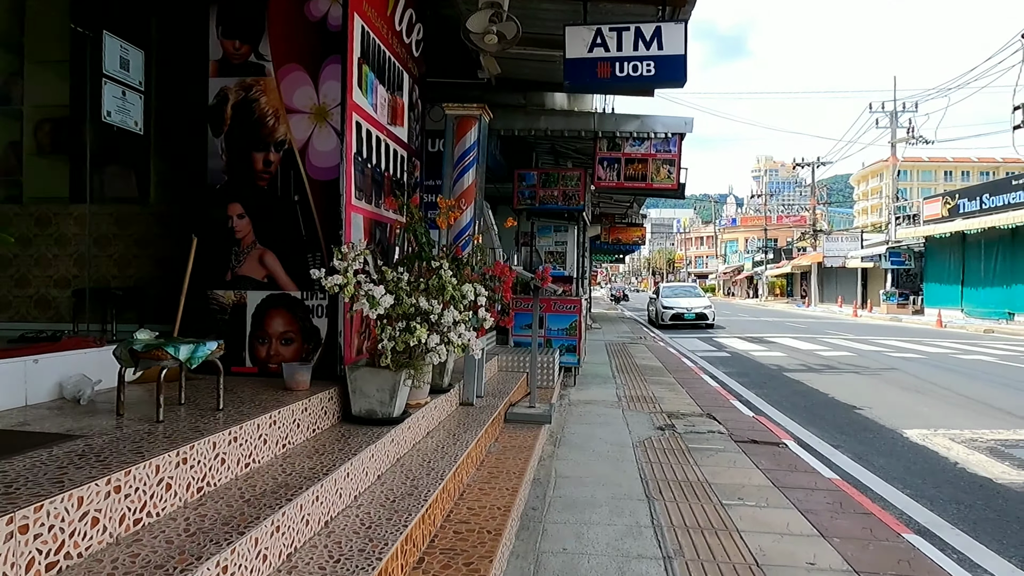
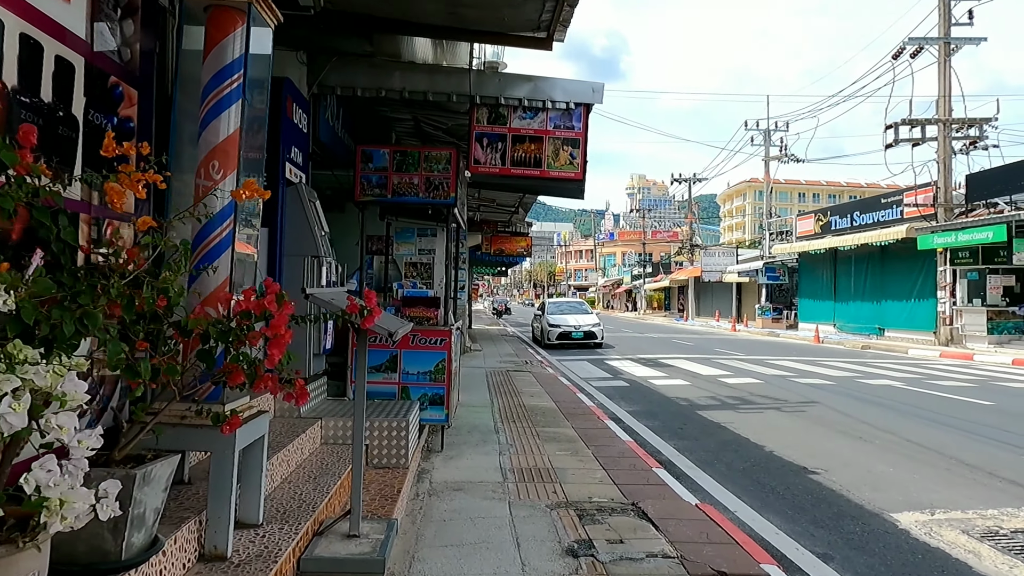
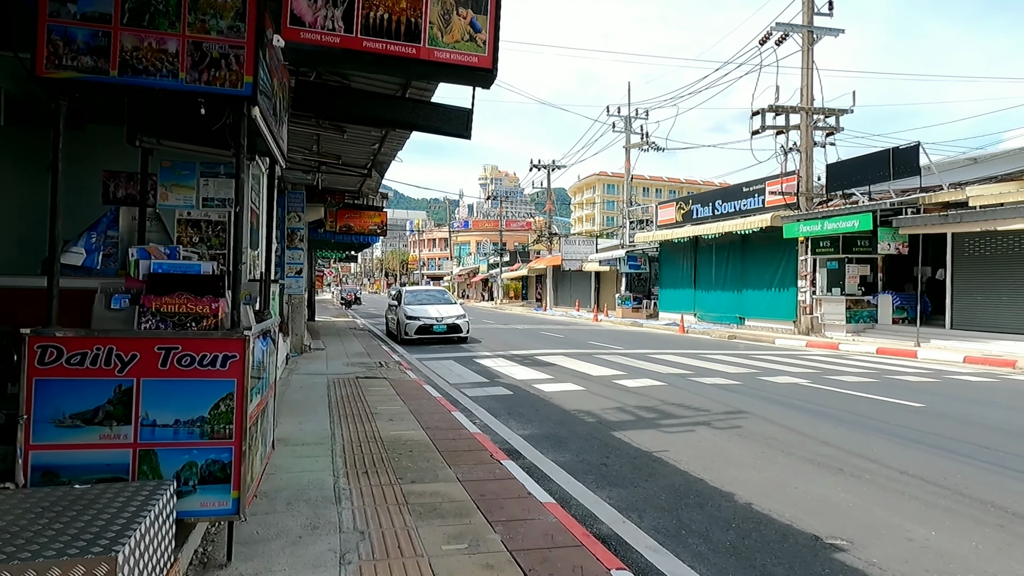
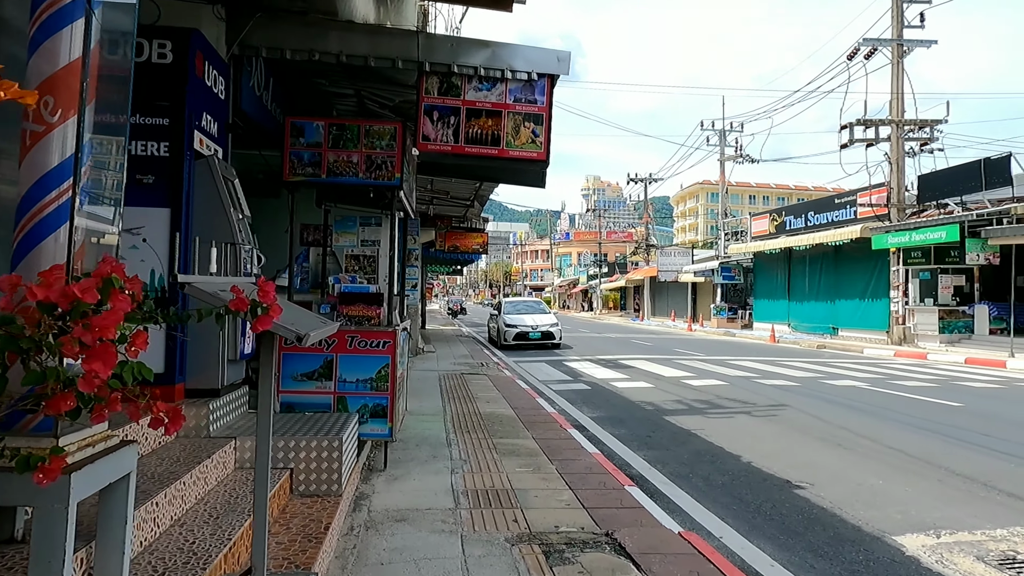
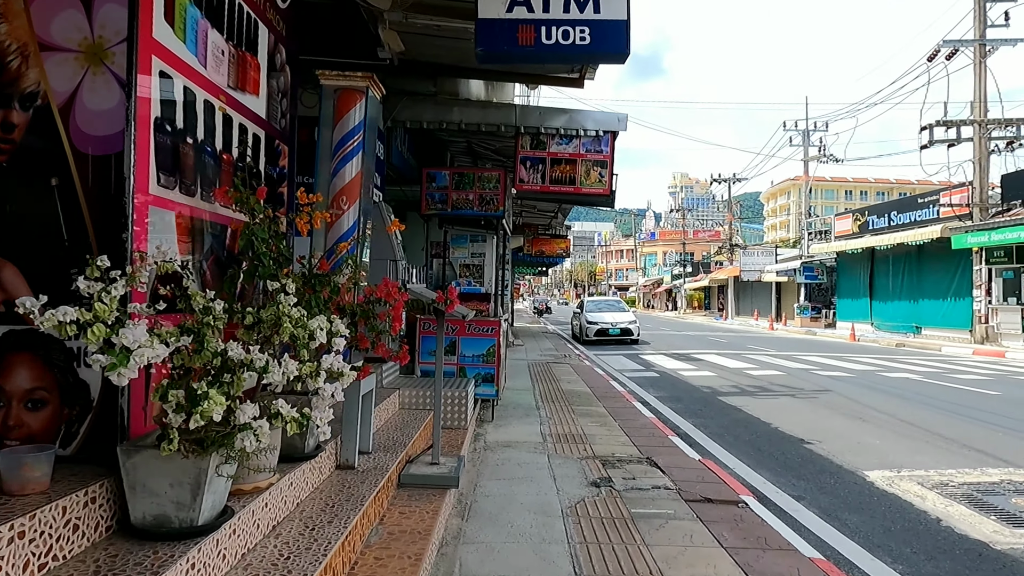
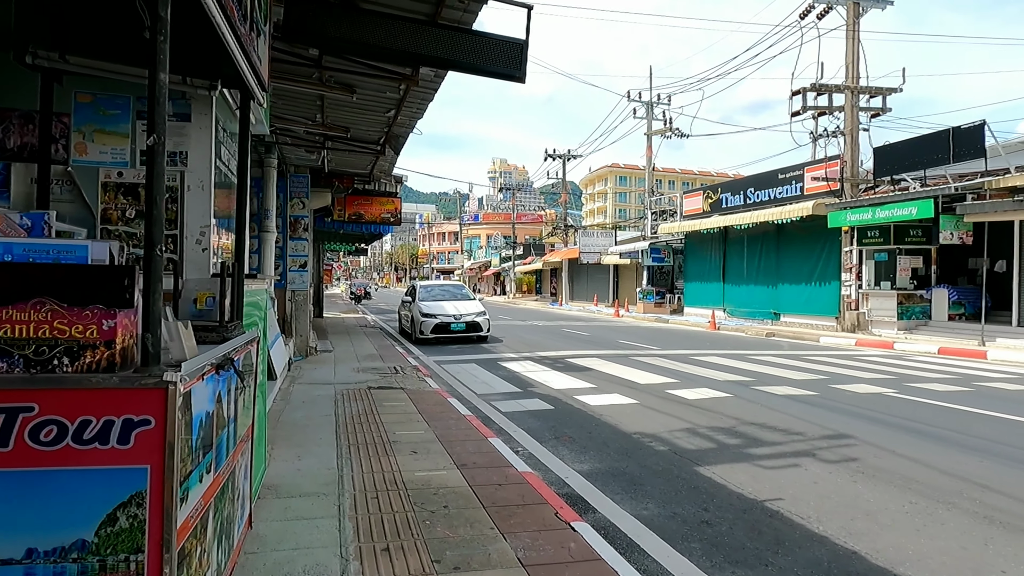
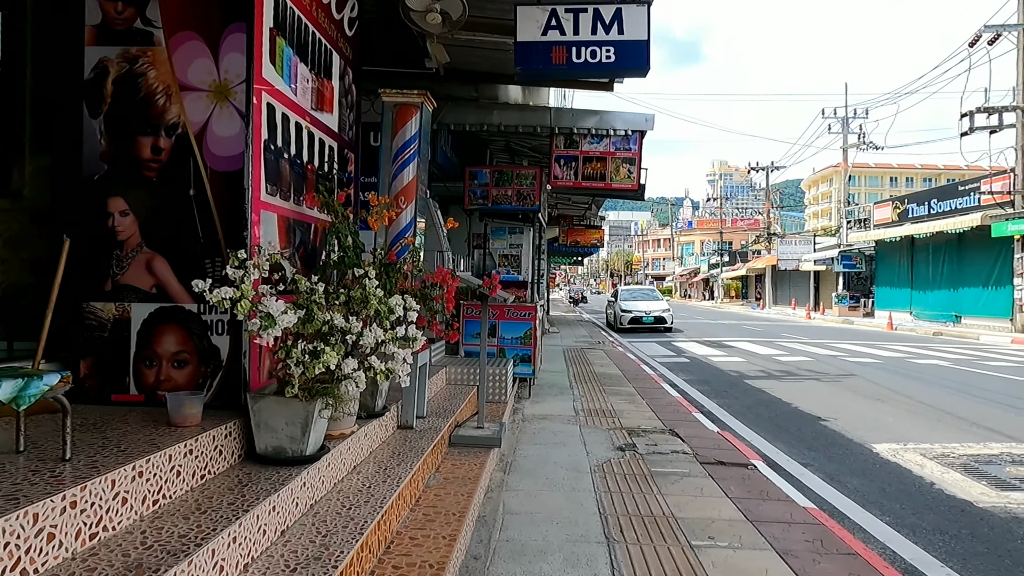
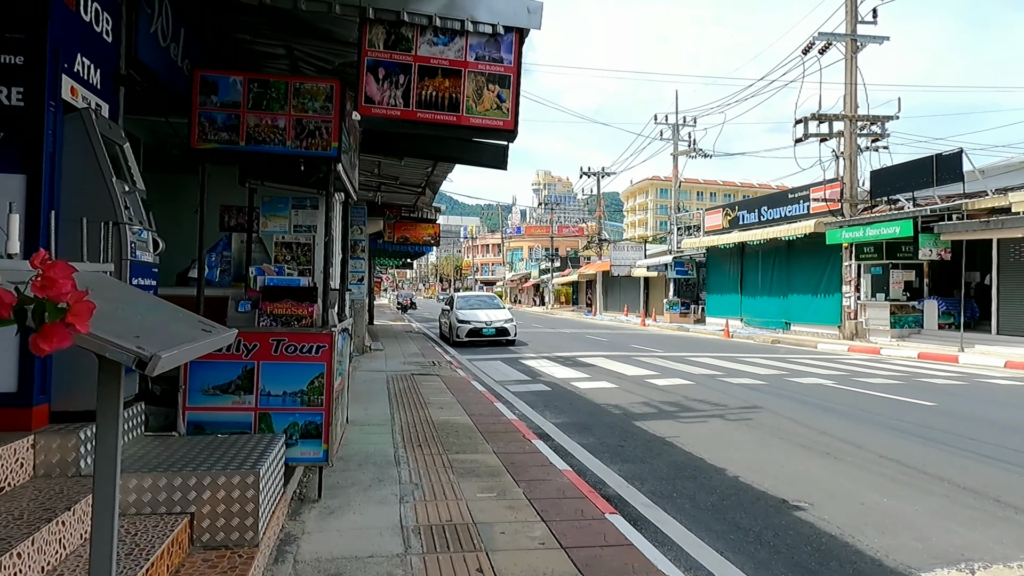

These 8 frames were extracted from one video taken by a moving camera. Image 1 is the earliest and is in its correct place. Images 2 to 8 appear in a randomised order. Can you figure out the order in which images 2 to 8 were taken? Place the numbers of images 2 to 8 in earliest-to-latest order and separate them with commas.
7, 5, 2, 4, 8, 3, 6
